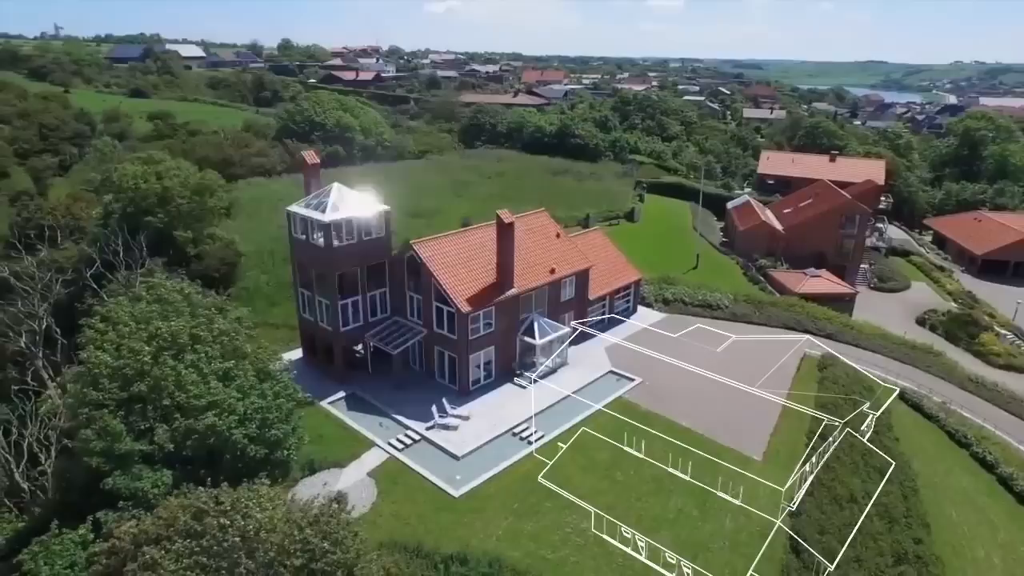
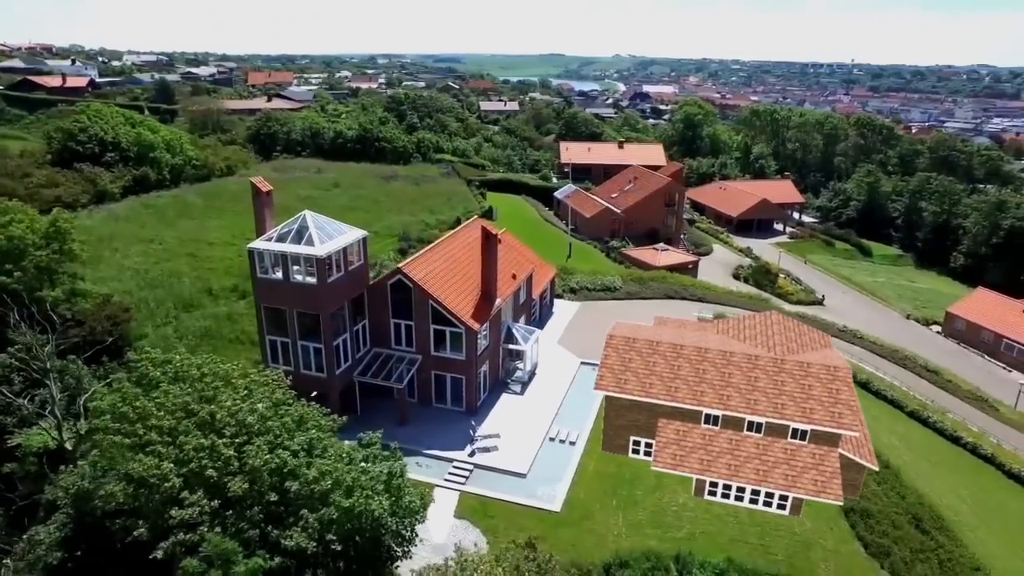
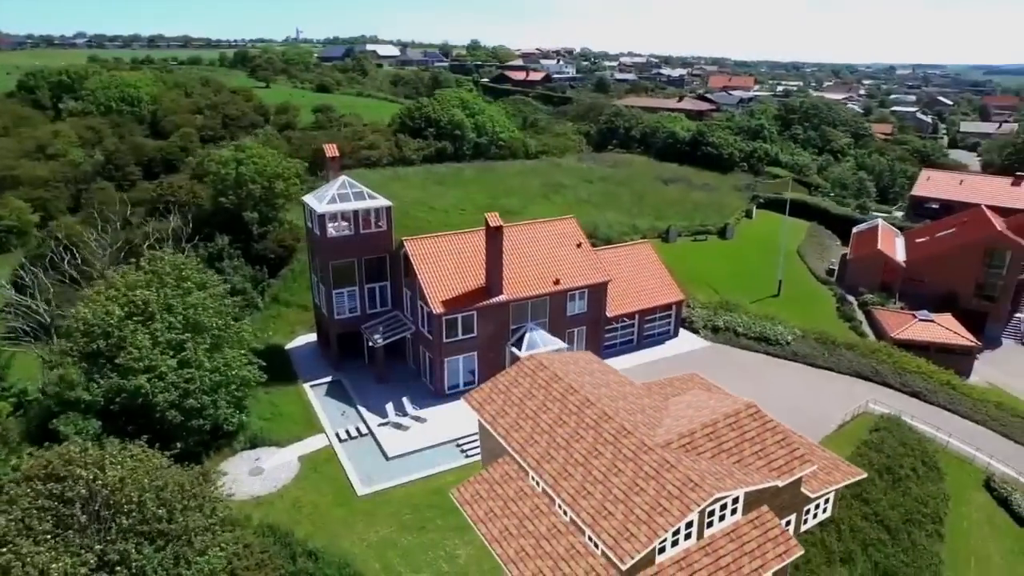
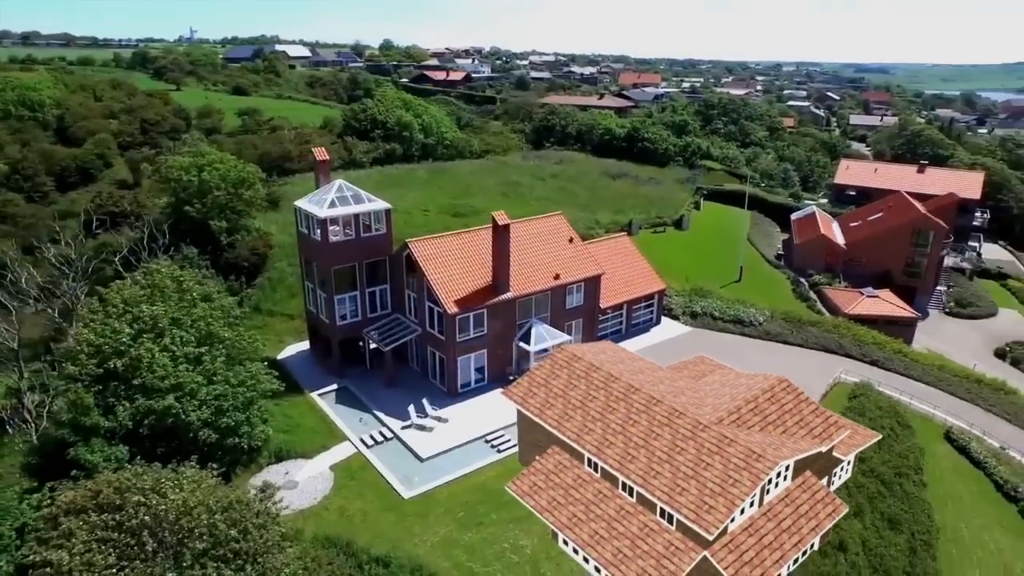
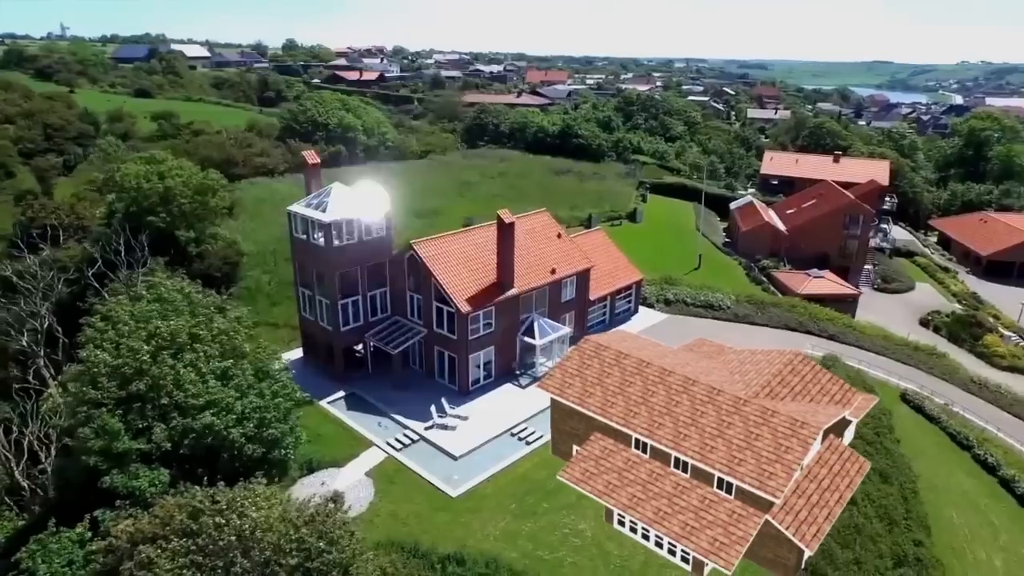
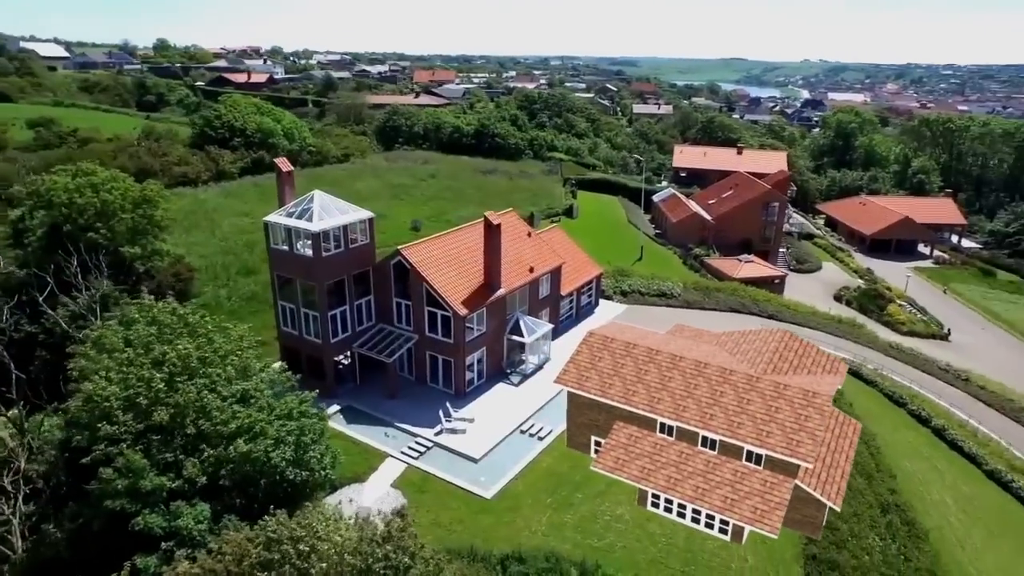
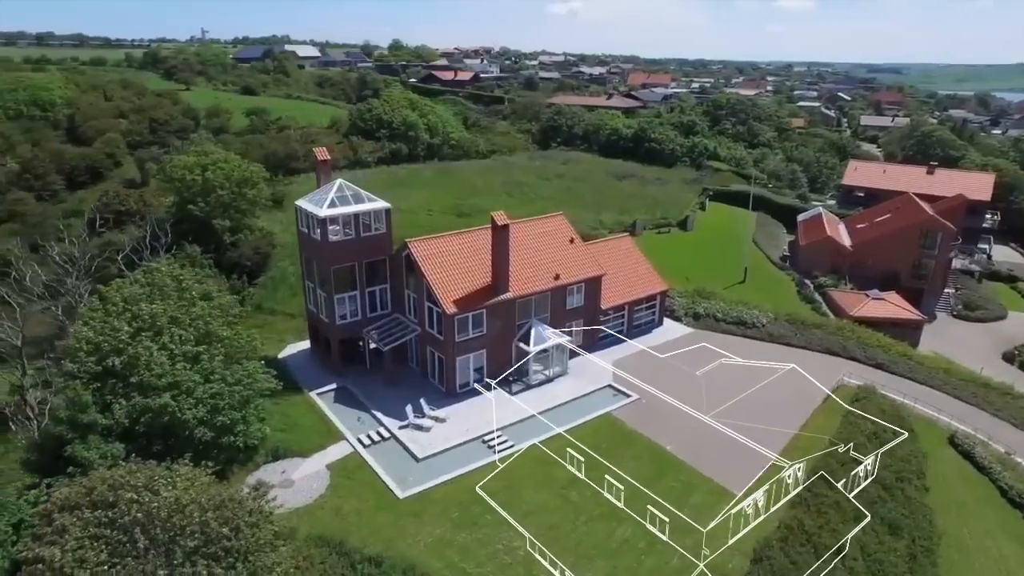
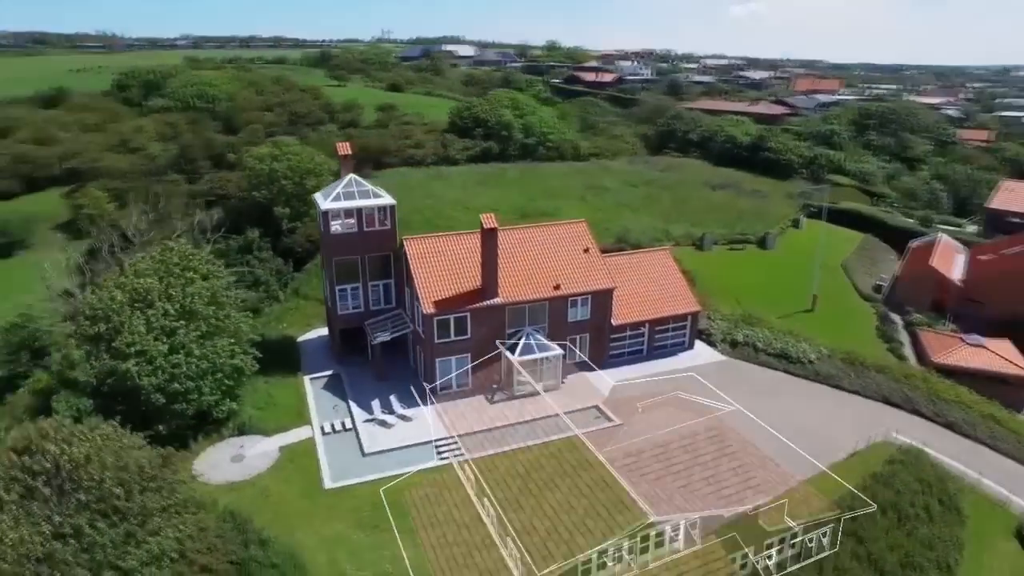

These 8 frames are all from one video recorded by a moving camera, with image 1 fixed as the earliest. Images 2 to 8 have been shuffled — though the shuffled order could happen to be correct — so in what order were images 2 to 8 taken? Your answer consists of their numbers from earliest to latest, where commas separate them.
7, 8, 3, 4, 5, 6, 2
